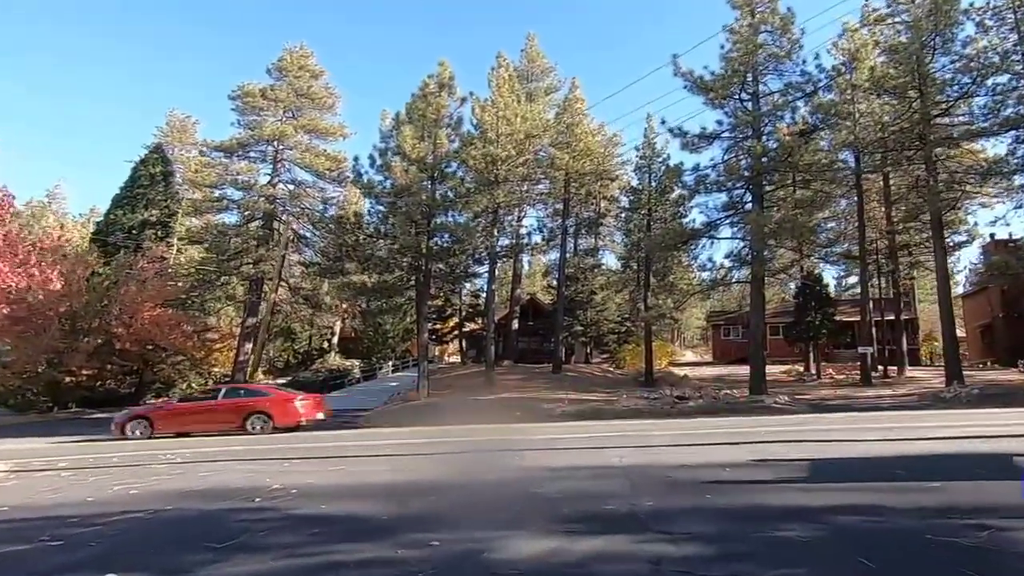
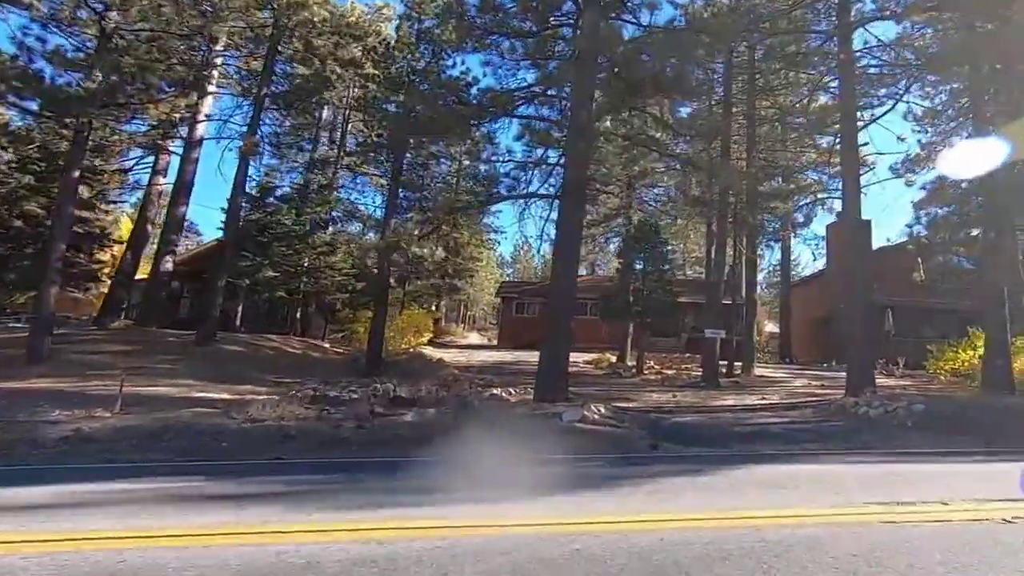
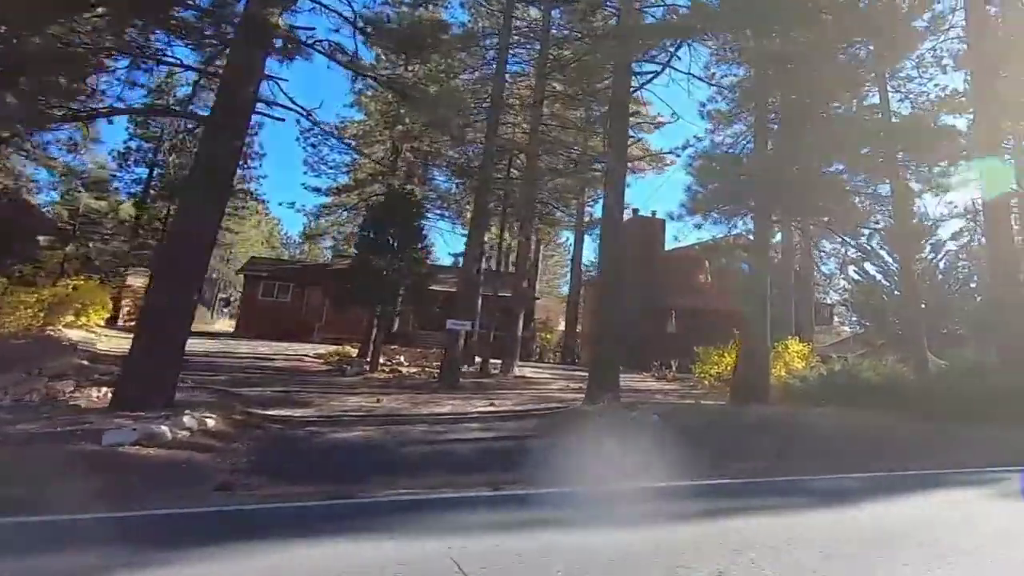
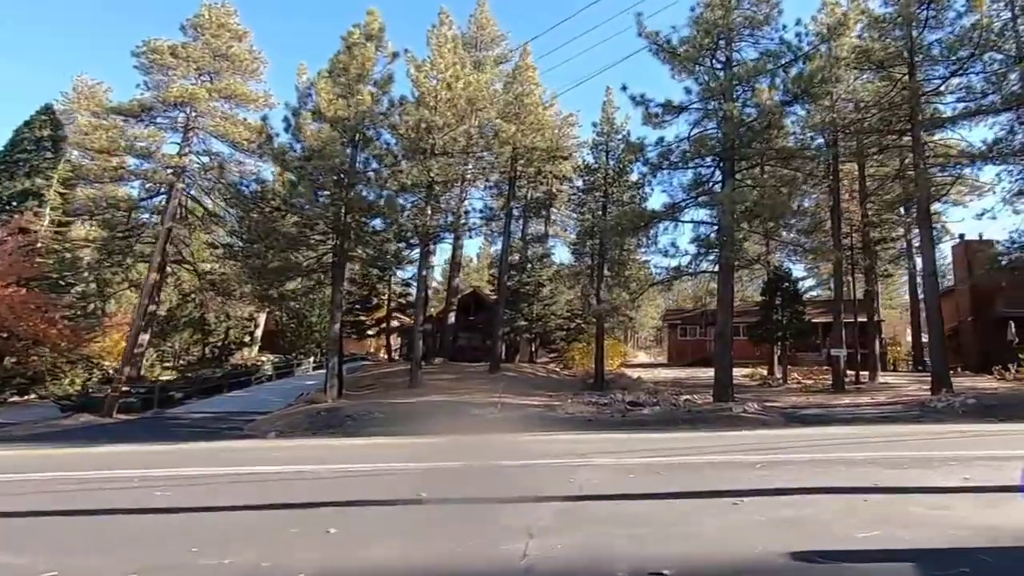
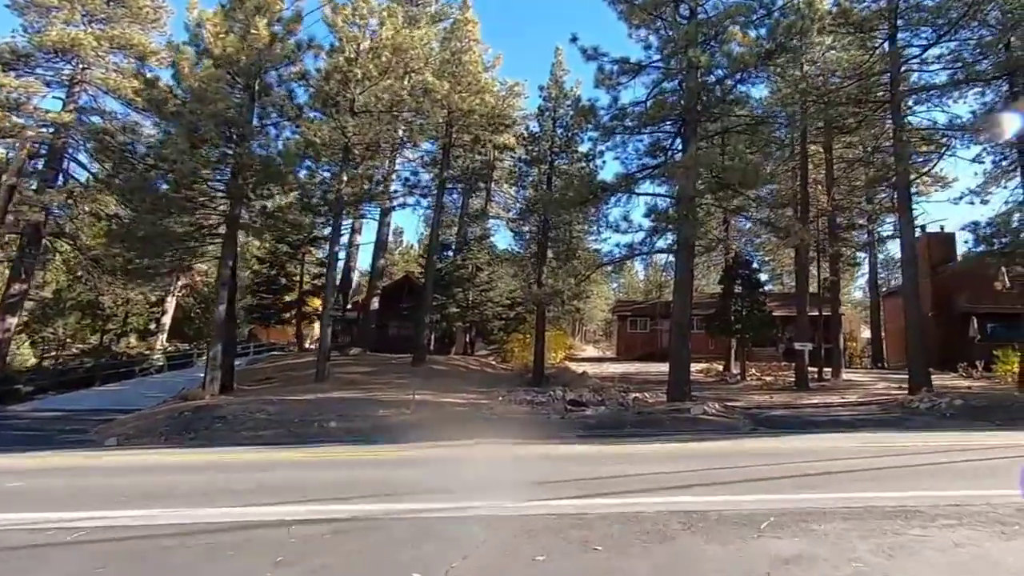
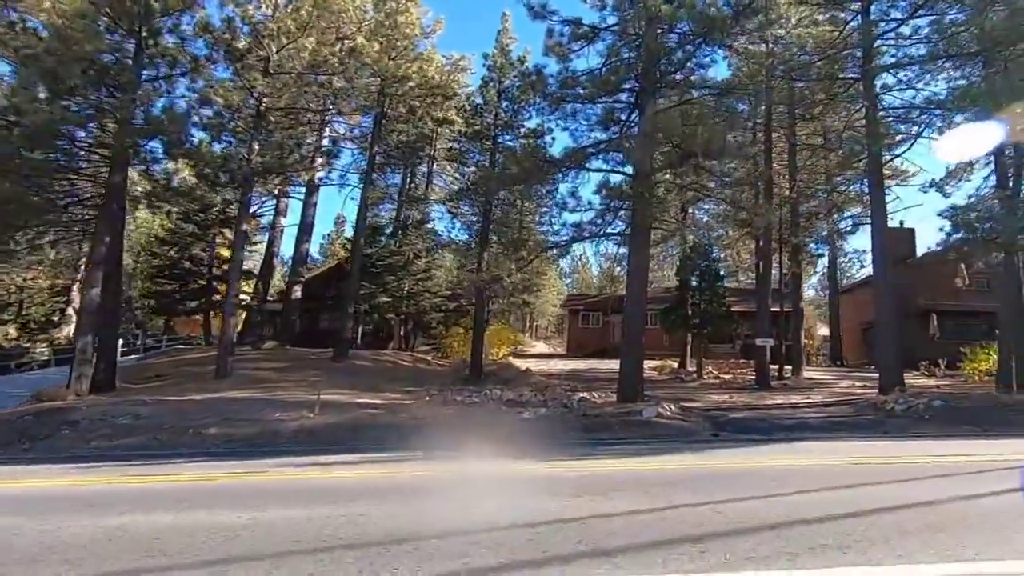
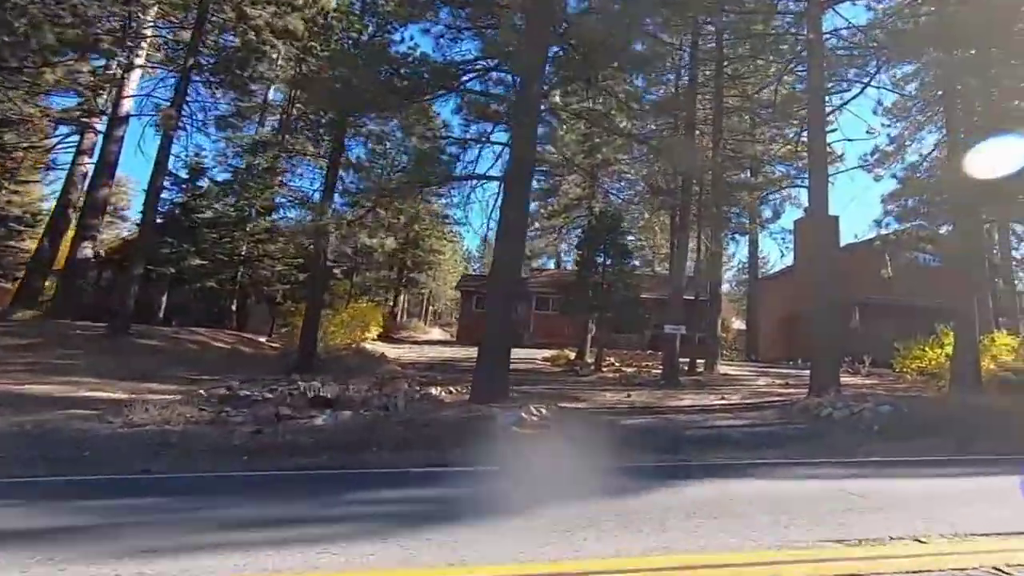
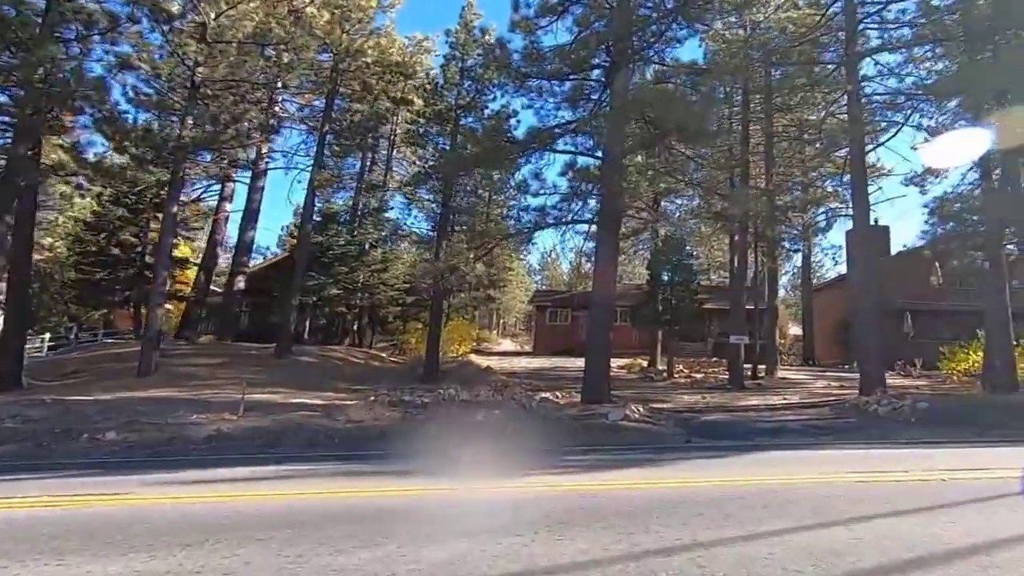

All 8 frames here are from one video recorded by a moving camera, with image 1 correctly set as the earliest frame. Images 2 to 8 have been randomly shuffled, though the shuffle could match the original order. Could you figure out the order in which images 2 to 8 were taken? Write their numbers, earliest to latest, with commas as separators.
4, 5, 6, 8, 2, 7, 3
